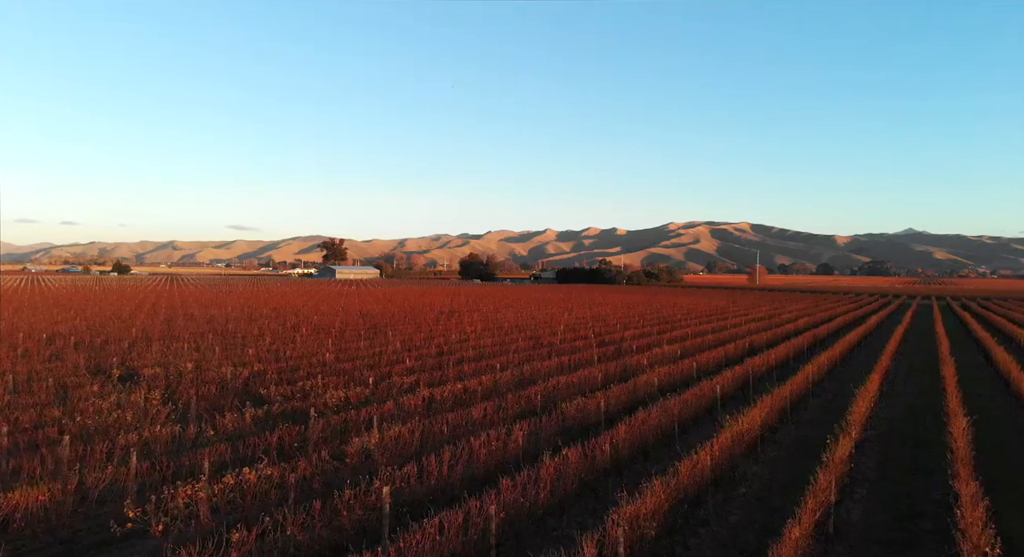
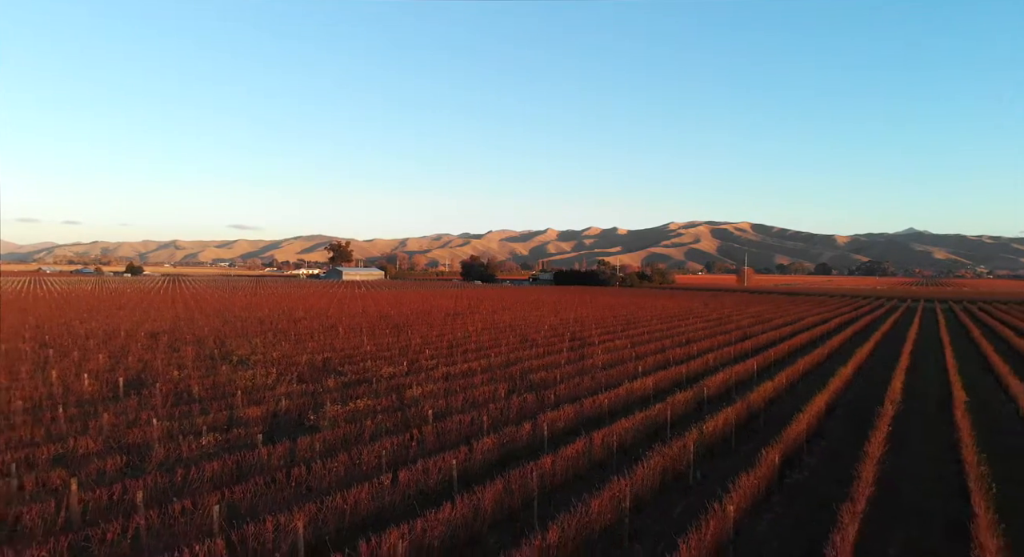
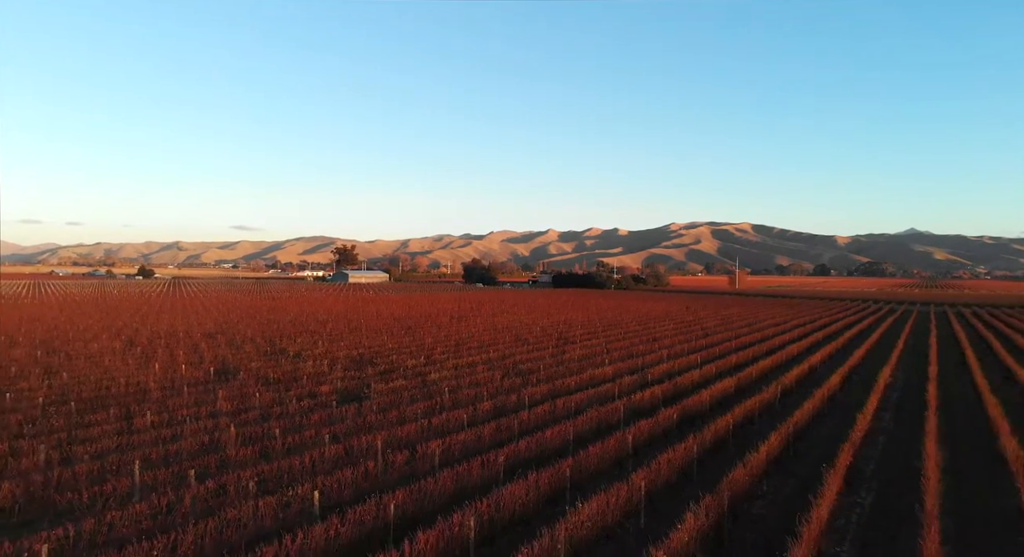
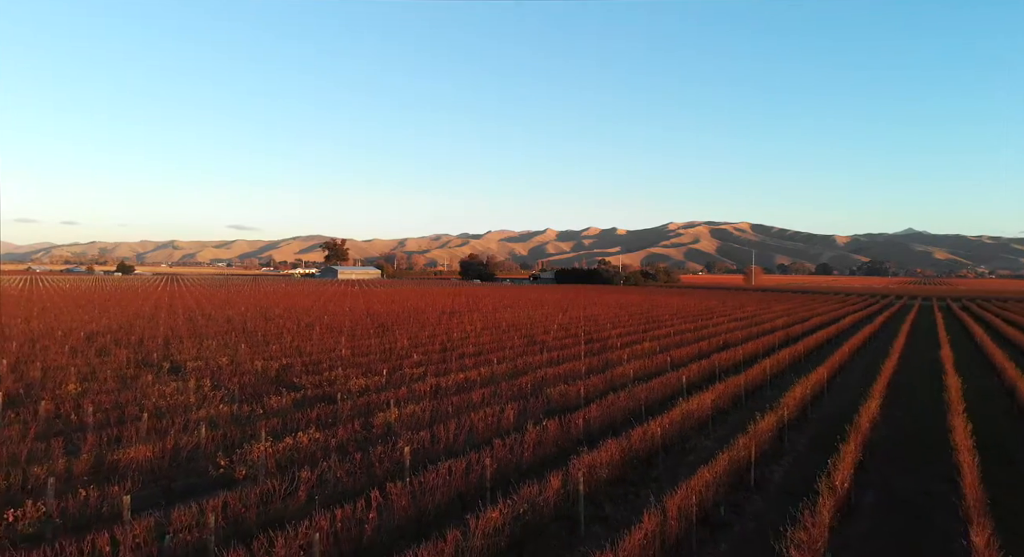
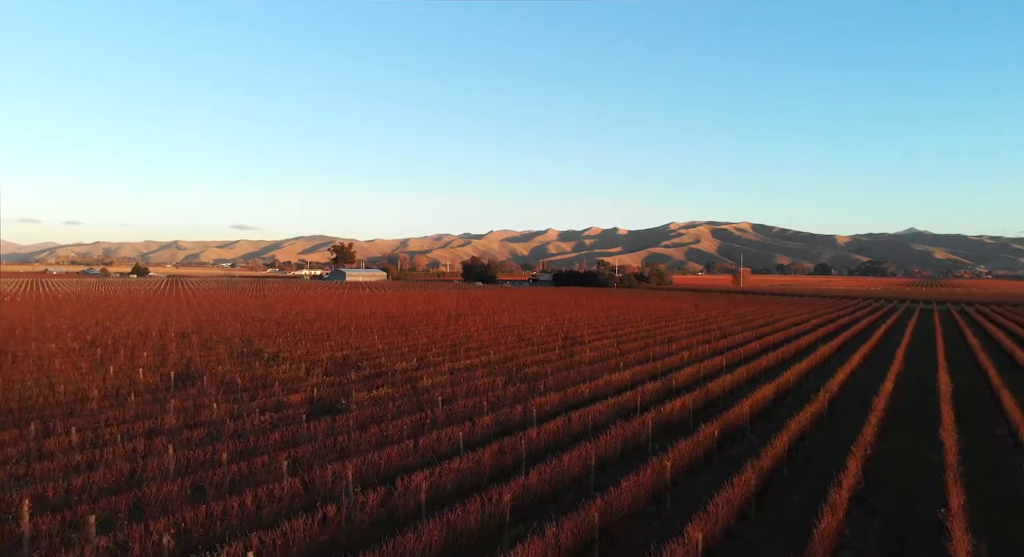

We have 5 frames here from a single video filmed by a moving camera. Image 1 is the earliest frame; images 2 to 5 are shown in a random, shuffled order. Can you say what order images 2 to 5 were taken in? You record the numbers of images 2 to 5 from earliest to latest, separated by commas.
4, 2, 5, 3
